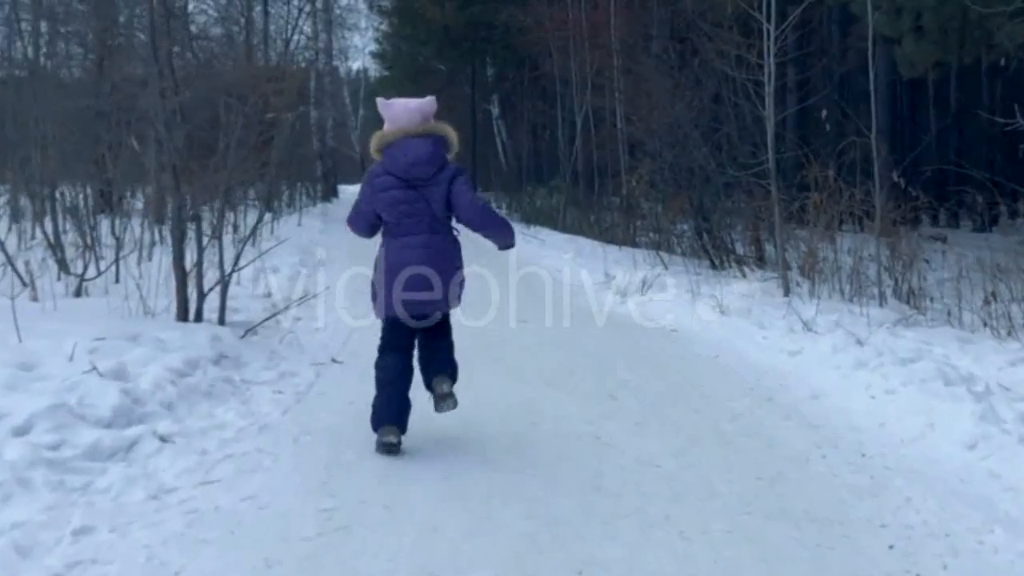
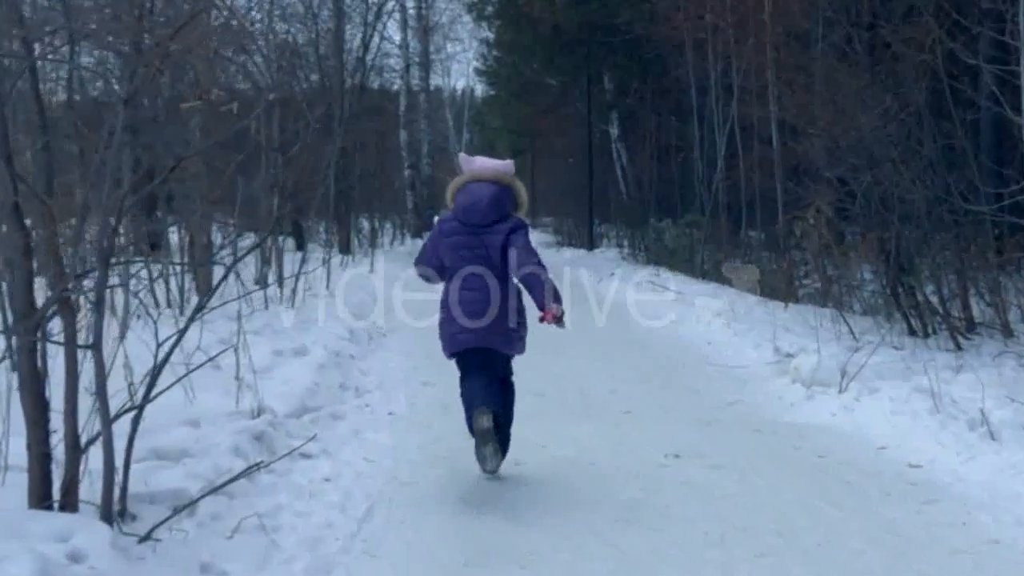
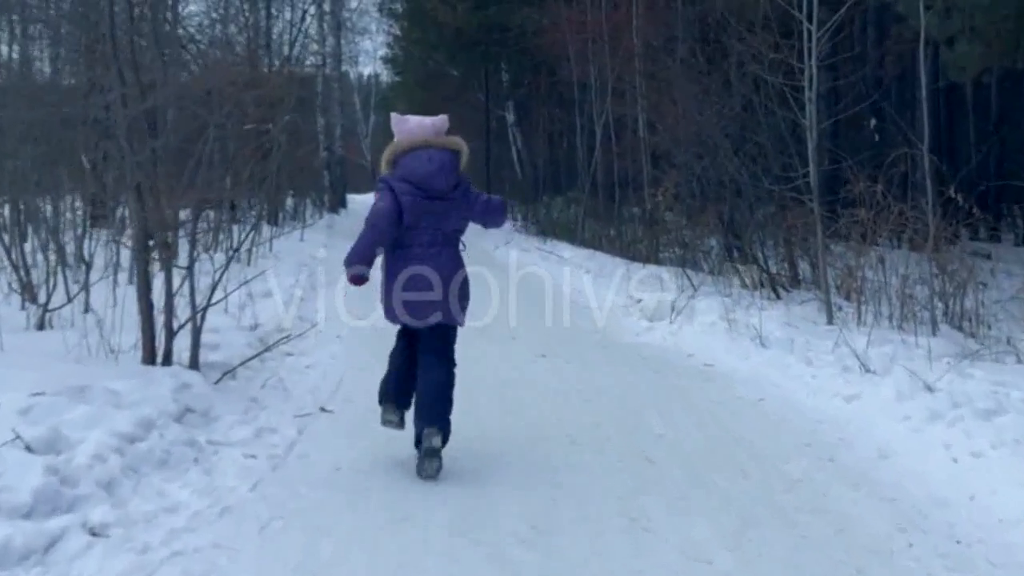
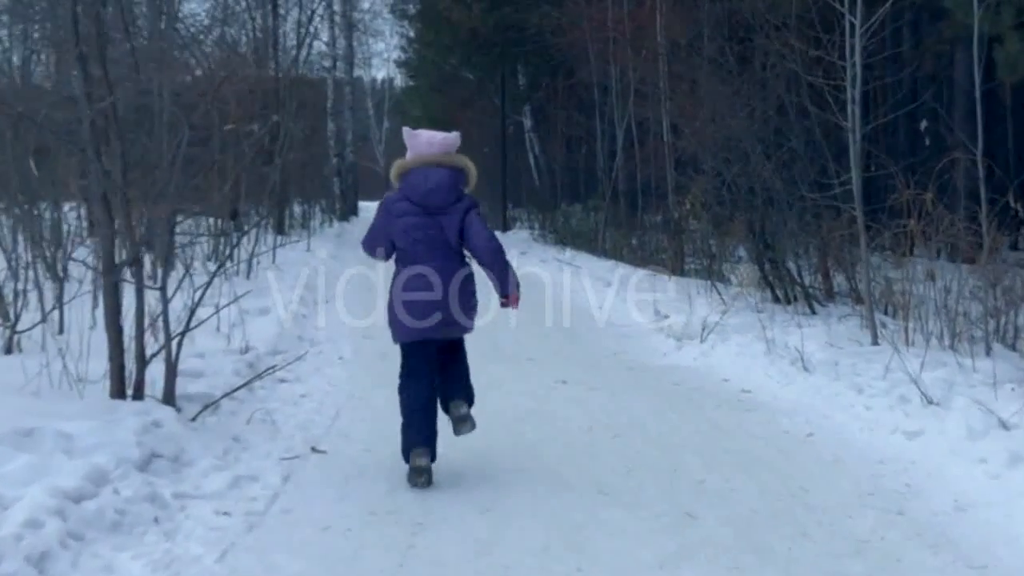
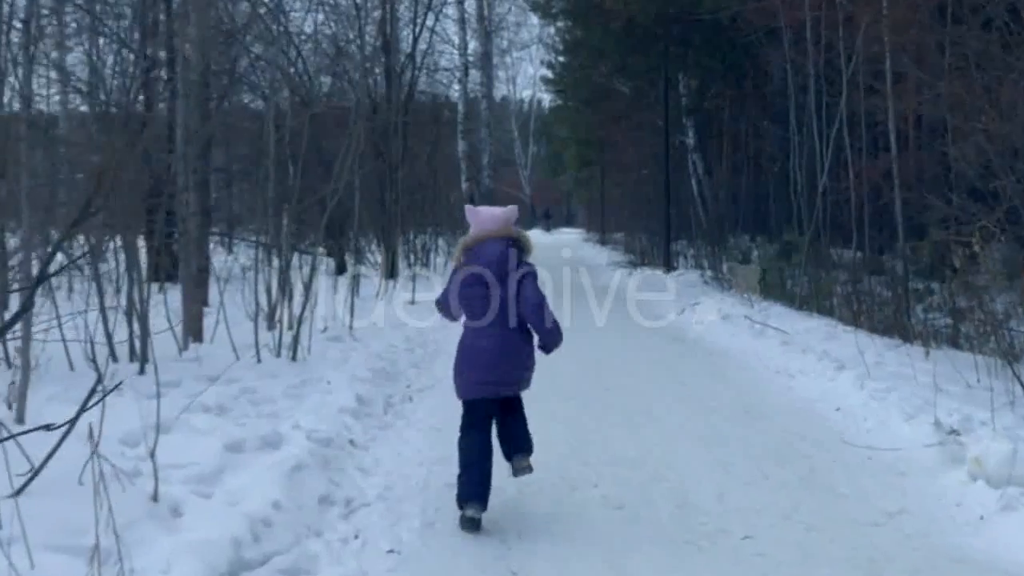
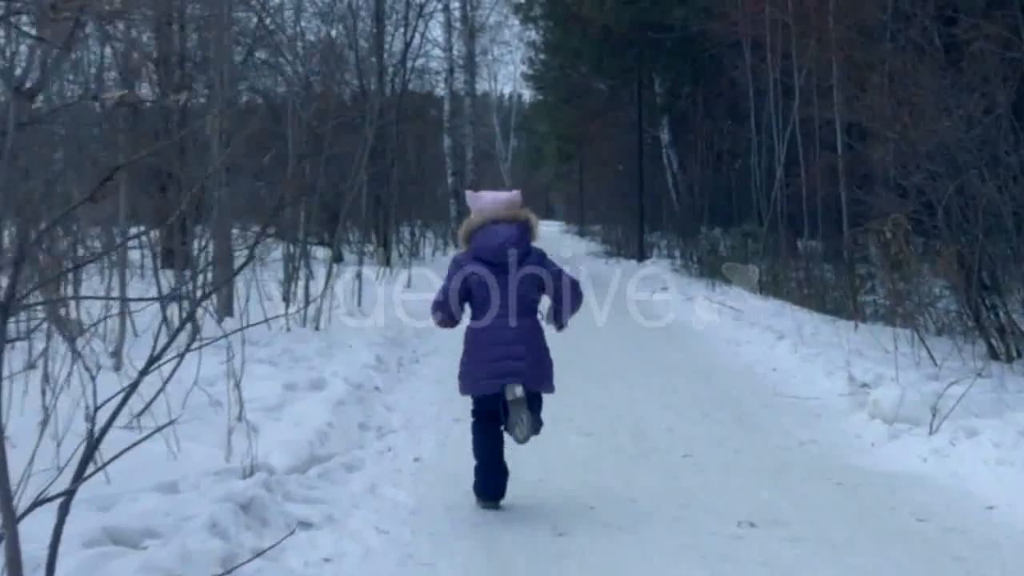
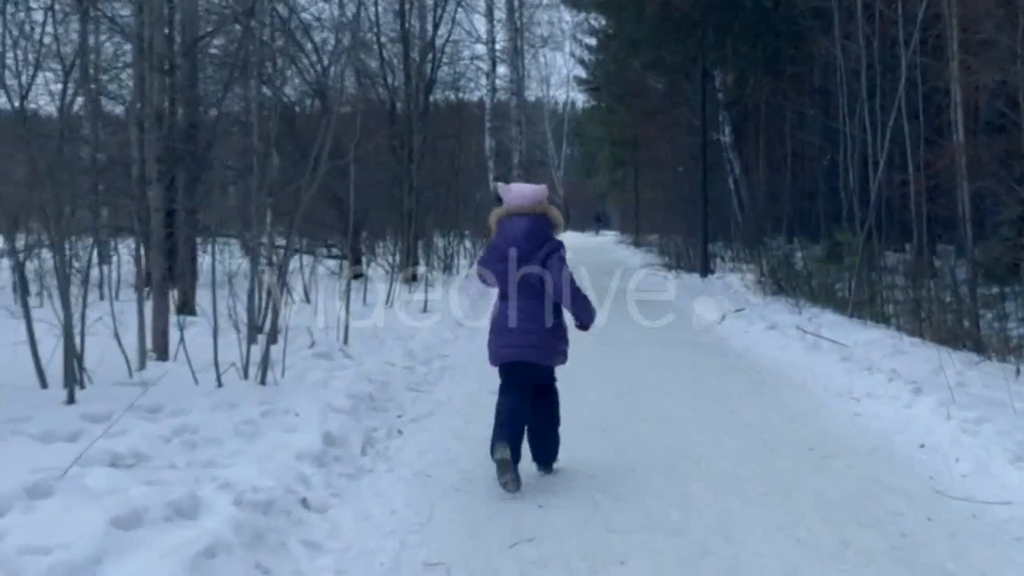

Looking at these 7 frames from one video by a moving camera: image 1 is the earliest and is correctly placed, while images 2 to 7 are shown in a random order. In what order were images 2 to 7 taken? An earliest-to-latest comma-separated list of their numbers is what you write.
3, 4, 2, 6, 5, 7
